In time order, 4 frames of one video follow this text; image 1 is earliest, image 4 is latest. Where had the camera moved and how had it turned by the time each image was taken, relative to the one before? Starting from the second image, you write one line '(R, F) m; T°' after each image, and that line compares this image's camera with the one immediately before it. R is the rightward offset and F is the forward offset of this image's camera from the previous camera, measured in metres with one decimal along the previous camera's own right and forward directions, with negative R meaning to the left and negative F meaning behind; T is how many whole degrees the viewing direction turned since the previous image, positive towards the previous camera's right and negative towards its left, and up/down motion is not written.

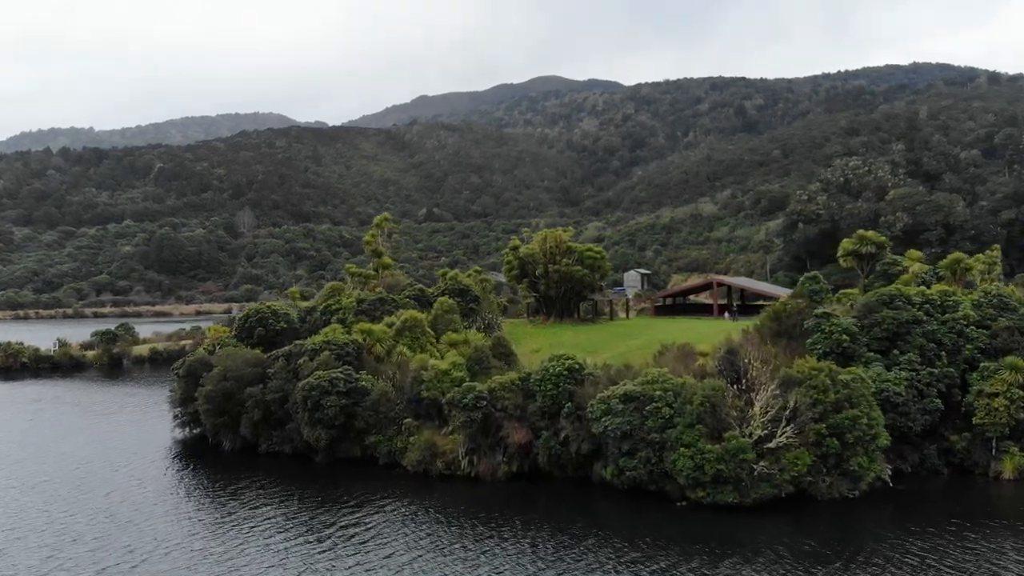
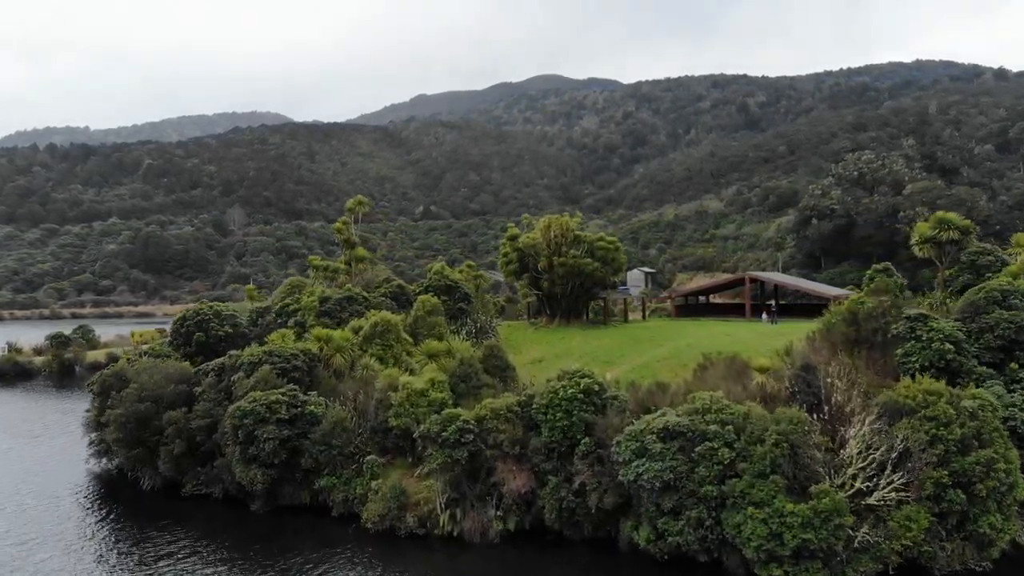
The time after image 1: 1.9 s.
(+0.1, +7.4) m; 0°
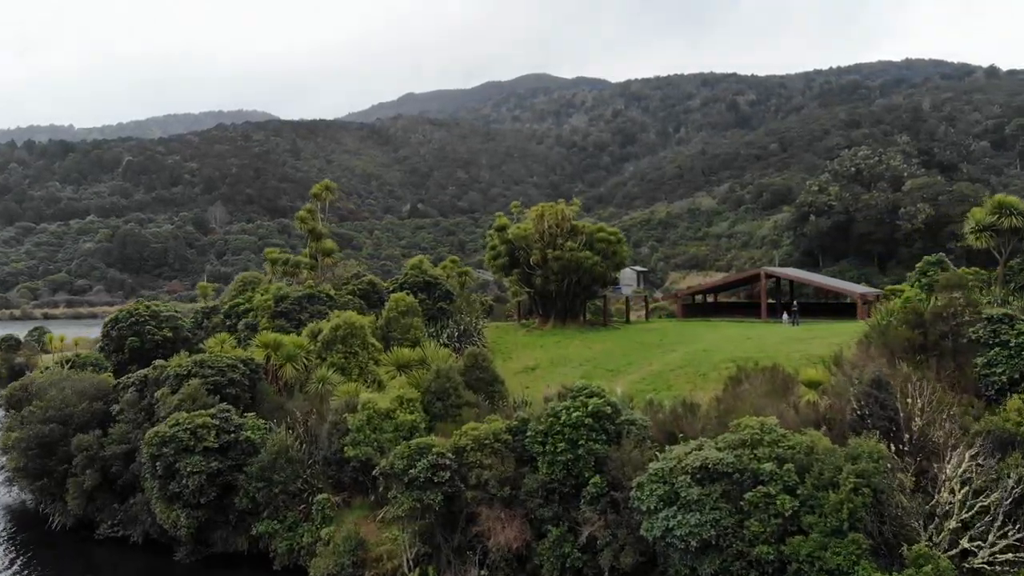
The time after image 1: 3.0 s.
(0.0, +4.7) m; +1°
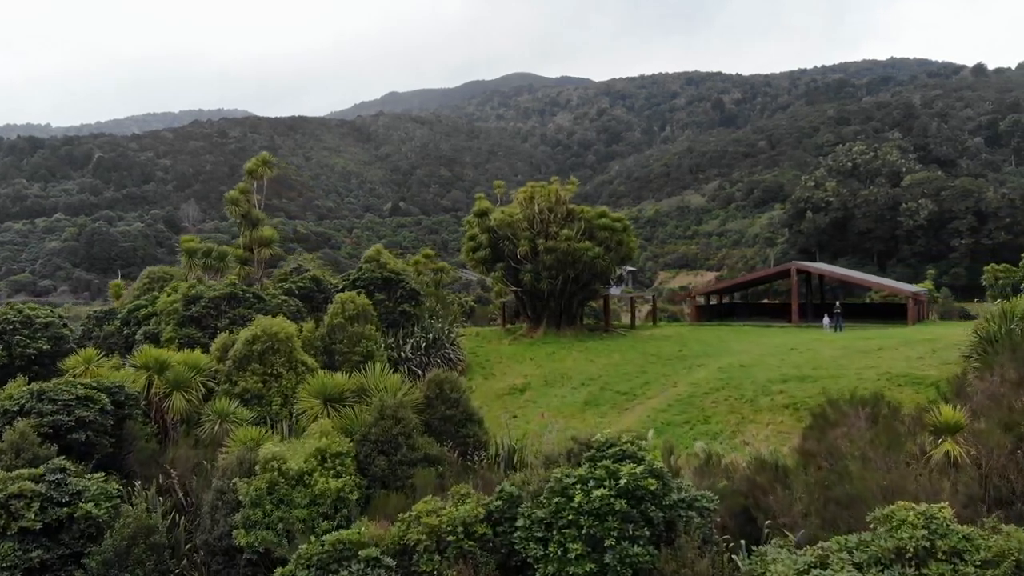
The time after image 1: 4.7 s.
(0.0, +6.4) m; +1°
